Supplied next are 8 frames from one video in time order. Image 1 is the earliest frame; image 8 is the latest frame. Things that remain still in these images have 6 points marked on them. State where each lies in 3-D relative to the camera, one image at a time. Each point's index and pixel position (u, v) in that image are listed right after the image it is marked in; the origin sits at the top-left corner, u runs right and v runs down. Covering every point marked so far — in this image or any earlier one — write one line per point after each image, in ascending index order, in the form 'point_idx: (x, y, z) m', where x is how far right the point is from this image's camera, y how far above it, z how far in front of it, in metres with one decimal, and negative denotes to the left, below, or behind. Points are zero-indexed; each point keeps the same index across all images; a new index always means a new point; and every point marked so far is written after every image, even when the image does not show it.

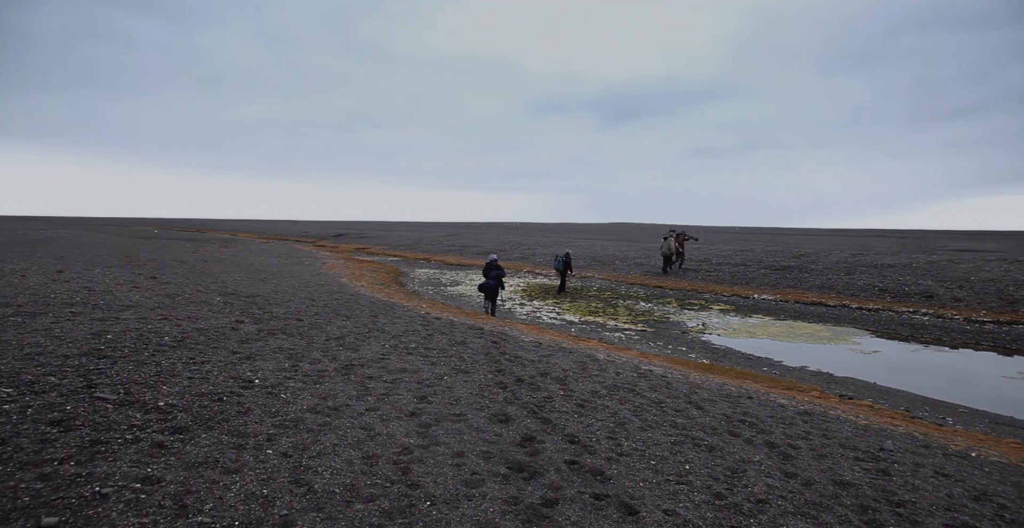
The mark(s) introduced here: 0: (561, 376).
0: (+1.7, -3.8, +17.6) m
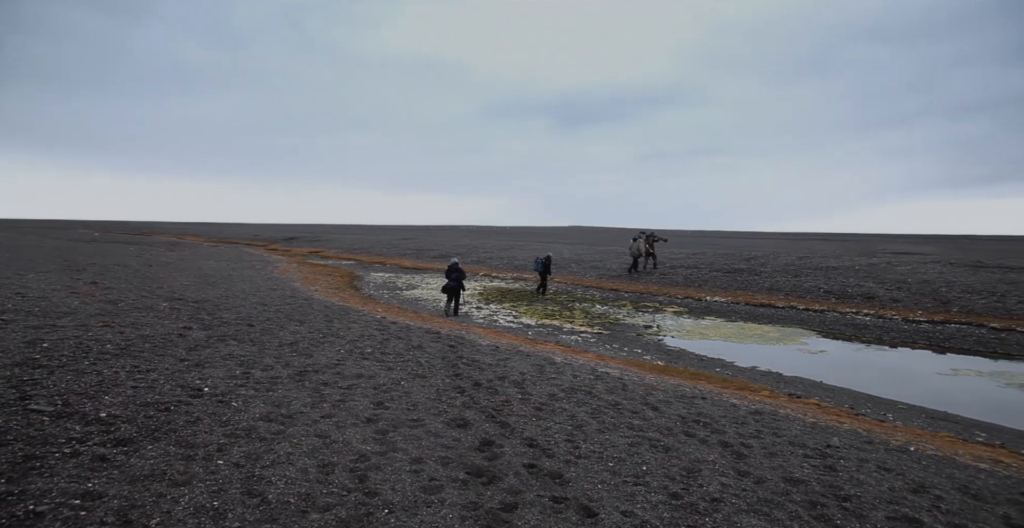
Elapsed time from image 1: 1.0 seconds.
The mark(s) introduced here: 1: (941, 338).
0: (+0.3, -3.9, +17.6) m
1: (+16.1, -2.8, +19.9) m
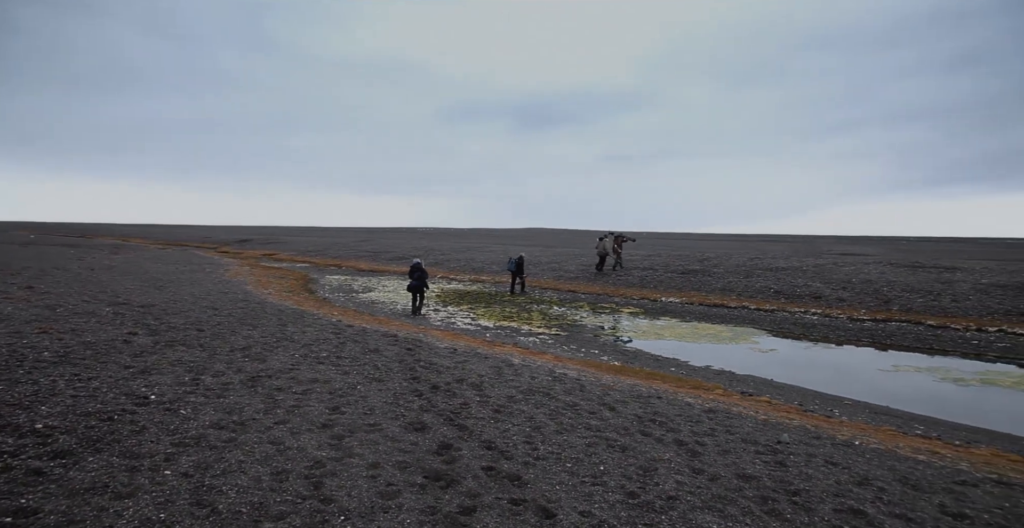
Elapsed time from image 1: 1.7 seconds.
0: (-1.1, -3.9, +17.5) m
1: (+14.5, -2.8, +20.7) m
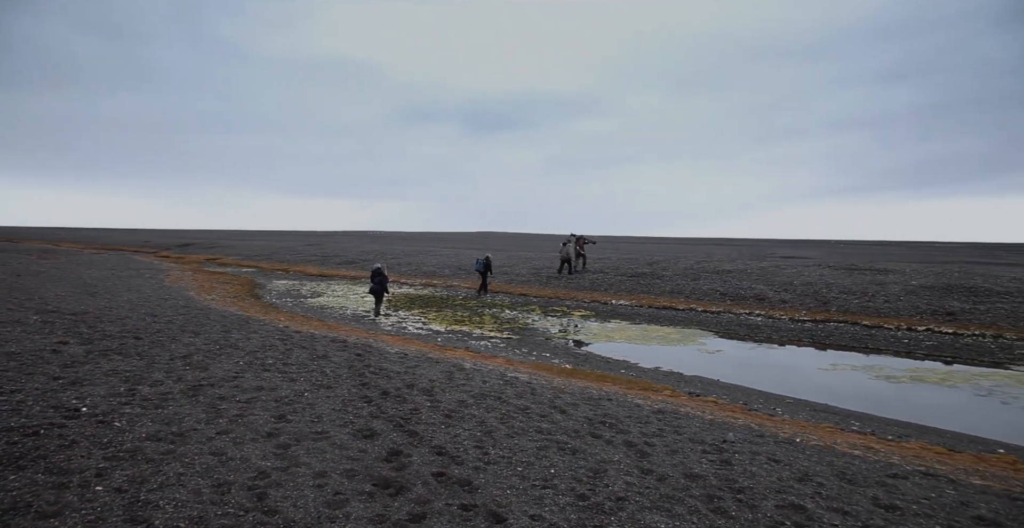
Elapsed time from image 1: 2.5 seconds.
0: (-2.8, -4.1, +17.3) m
1: (+12.6, -2.9, +21.4) m
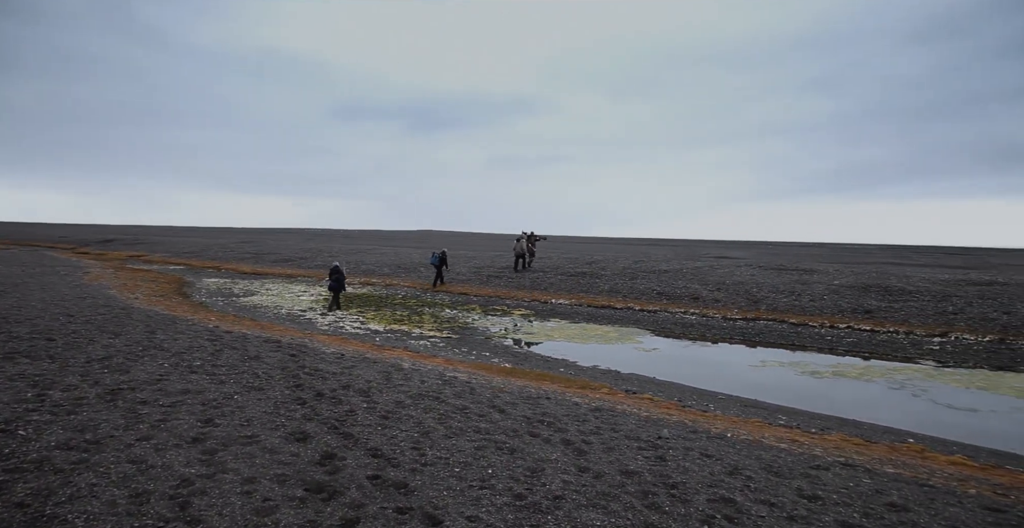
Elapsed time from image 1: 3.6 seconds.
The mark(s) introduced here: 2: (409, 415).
0: (-4.8, -4.0, +16.9) m
1: (+10.3, -3.0, +22.1) m
2: (-3.1, -4.4, +15.5) m
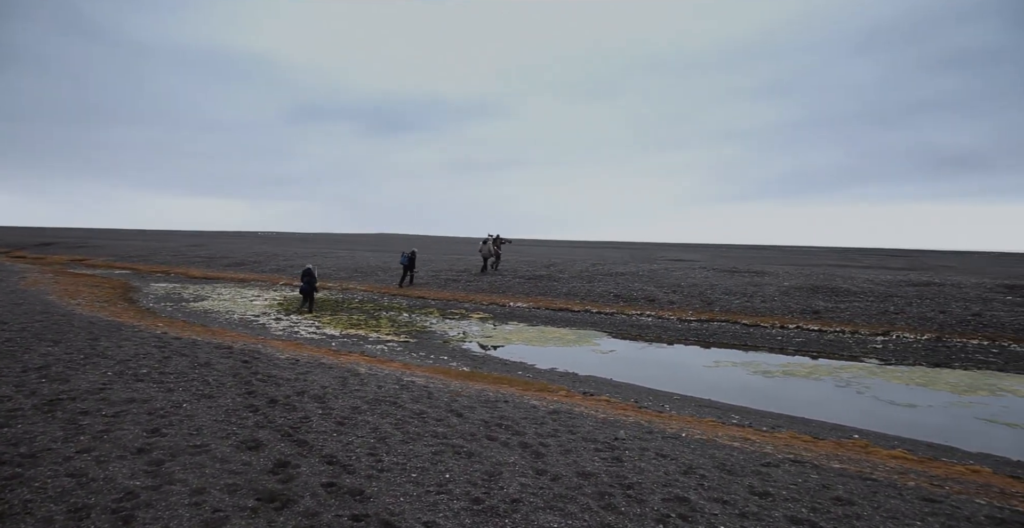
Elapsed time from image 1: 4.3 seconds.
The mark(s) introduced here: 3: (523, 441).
0: (-6.2, -4.1, +16.6) m
1: (+8.6, -3.1, +22.6) m
2: (-4.4, -4.6, +15.3) m
3: (+0.2, -5.0, +14.9) m
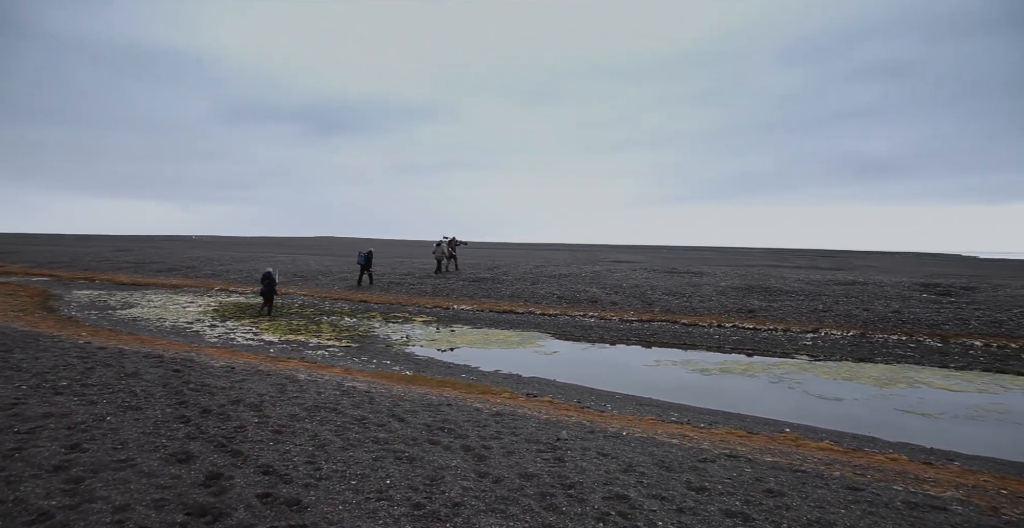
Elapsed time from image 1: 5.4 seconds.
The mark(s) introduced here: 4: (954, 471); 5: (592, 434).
0: (-8.1, -4.2, +16.1) m
1: (+6.3, -3.1, +23.1) m
2: (-6.2, -4.7, +14.9) m
3: (-1.6, -5.1, +14.8) m
4: (+11.1, -5.1, +13.0) m
5: (+2.2, -5.1, +15.8) m
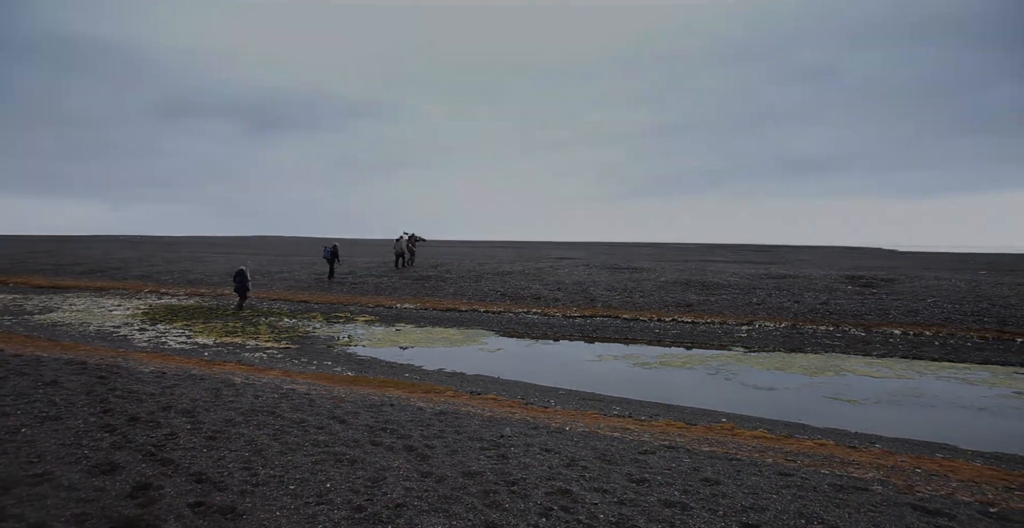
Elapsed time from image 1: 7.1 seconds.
0: (-9.9, -4.3, +15.5) m
1: (+4.0, -2.9, +23.4) m
2: (-7.9, -4.7, +14.5) m
3: (-3.3, -5.0, +14.7) m
4: (+9.5, -5.0, +13.7) m
5: (+0.4, -5.0, +15.9) m
